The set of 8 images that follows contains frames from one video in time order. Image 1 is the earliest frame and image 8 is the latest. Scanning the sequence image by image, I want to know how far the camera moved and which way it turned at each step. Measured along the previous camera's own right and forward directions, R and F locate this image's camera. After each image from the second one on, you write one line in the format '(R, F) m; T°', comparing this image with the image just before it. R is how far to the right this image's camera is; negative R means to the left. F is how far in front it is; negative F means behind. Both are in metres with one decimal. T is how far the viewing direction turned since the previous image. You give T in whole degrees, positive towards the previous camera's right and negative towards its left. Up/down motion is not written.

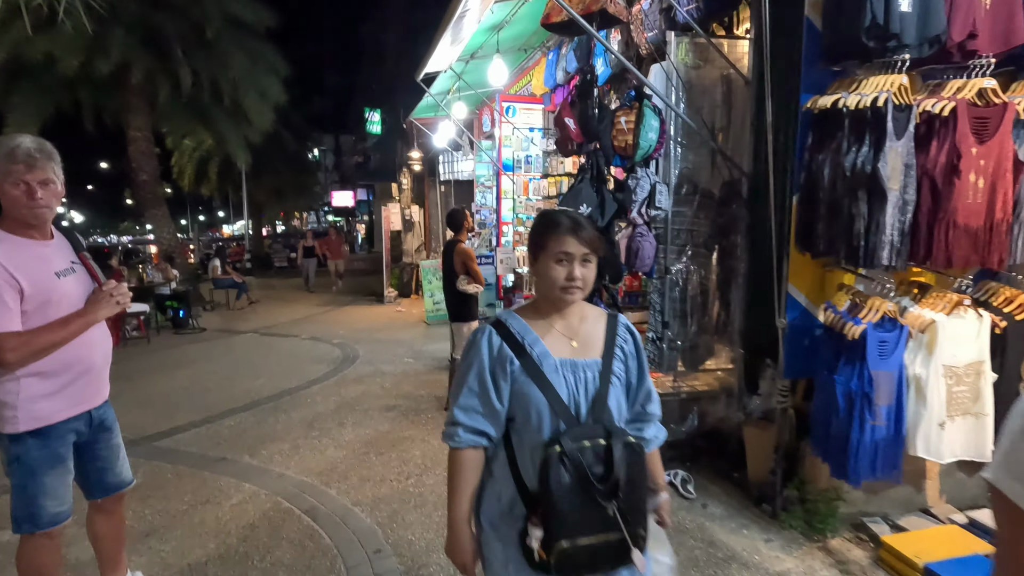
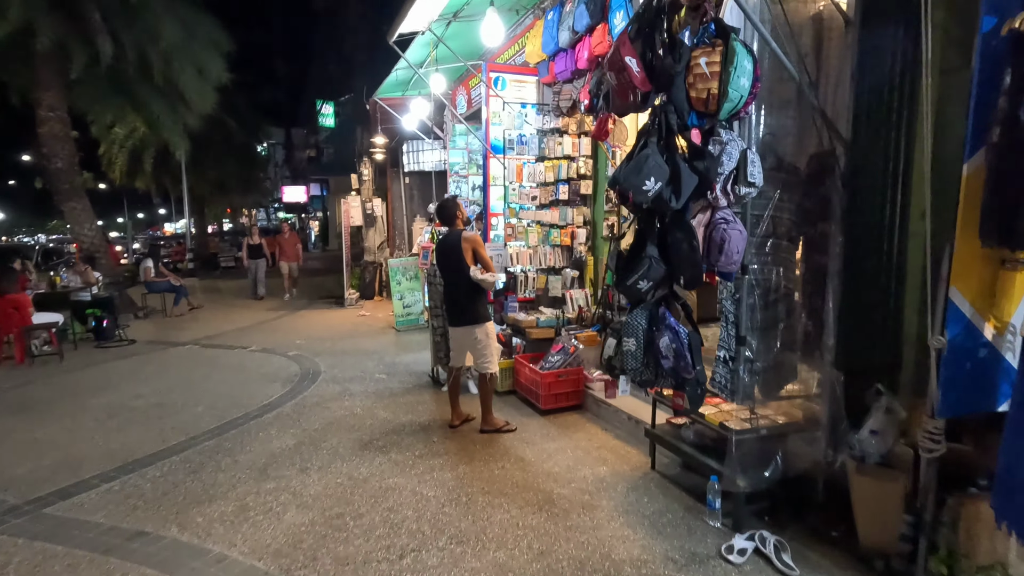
(-0.4, +1.1) m; +5°
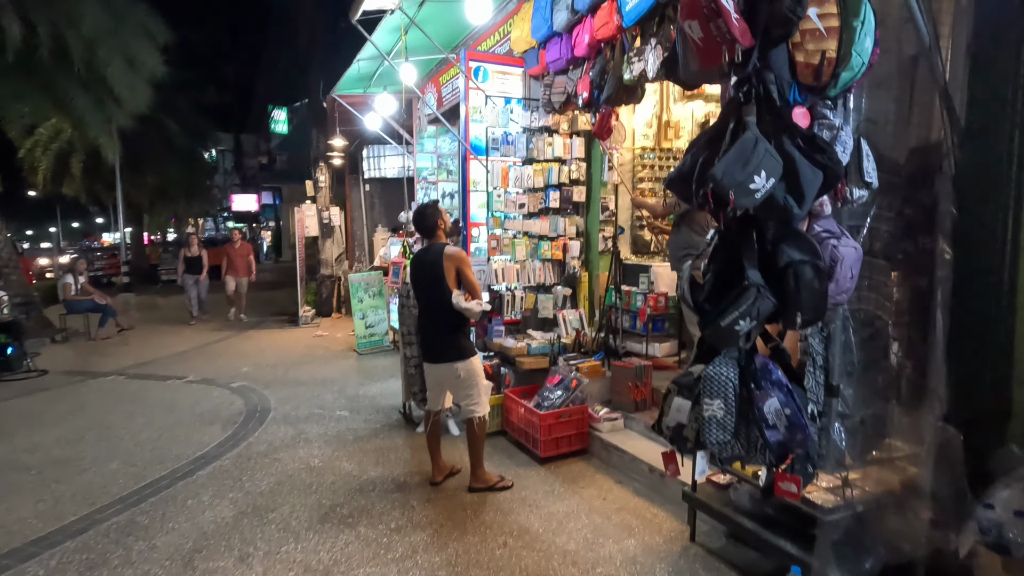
(-0.3, +0.9) m; +4°
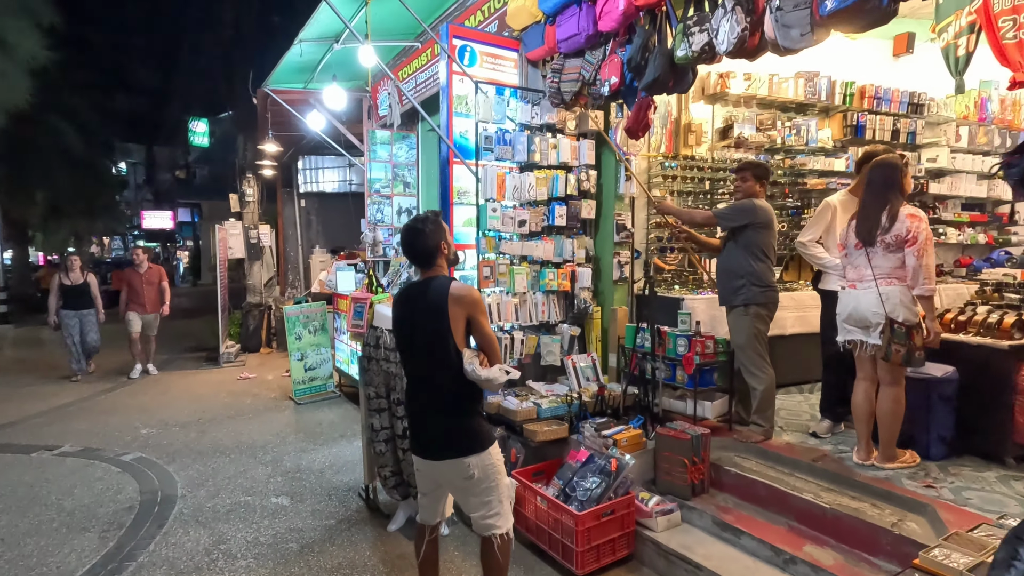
(-0.5, +1.3) m; +7°
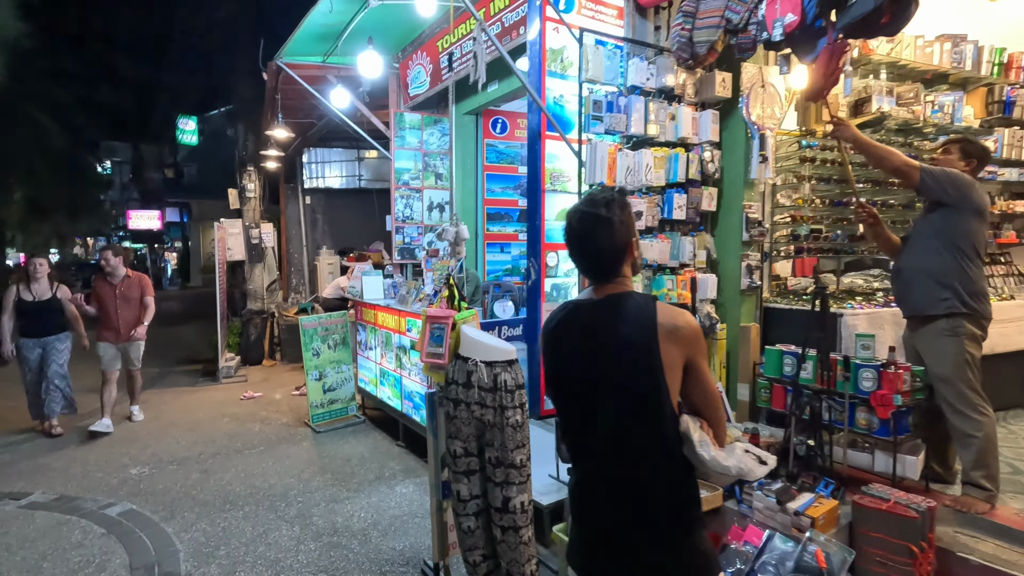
(-0.8, +1.1) m; +1°
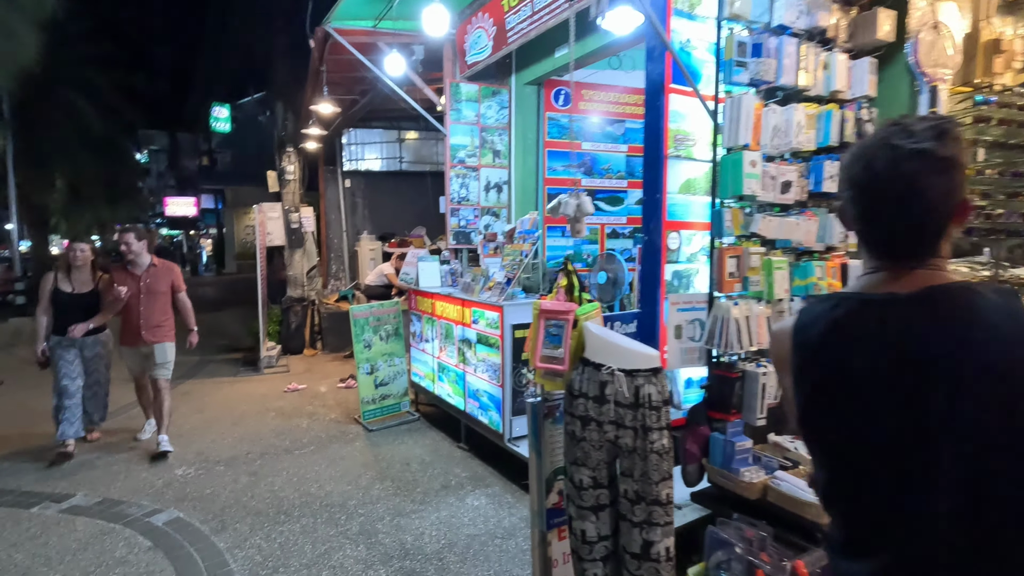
(-0.5, +0.6) m; -3°
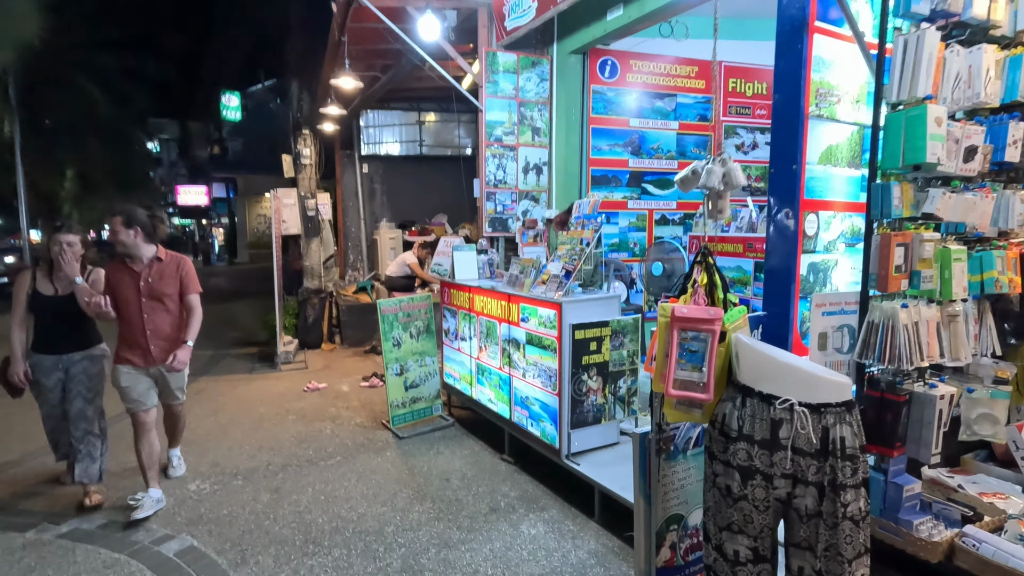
(-0.4, +0.6) m; -1°
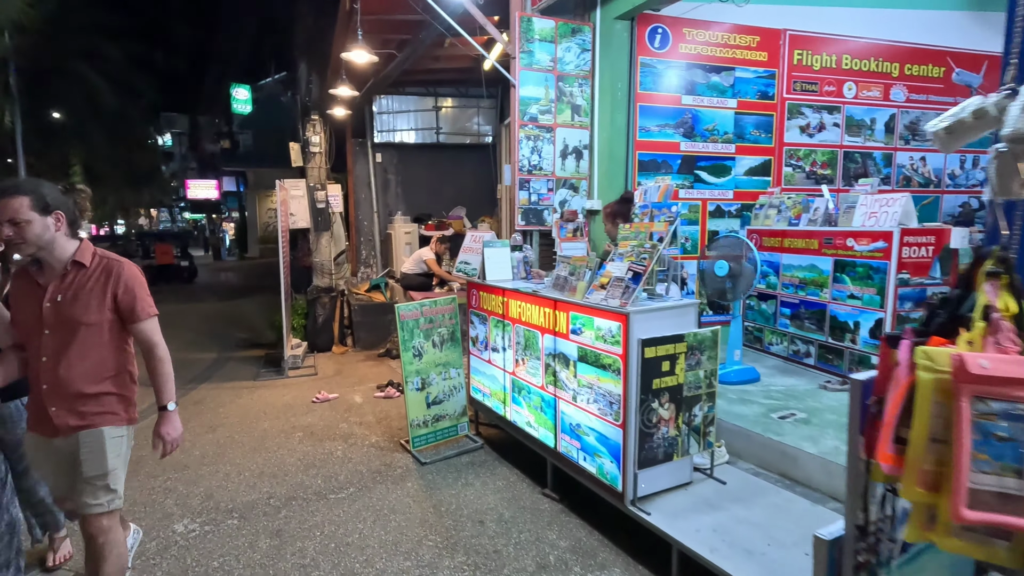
(-0.3, +0.7) m; -1°
